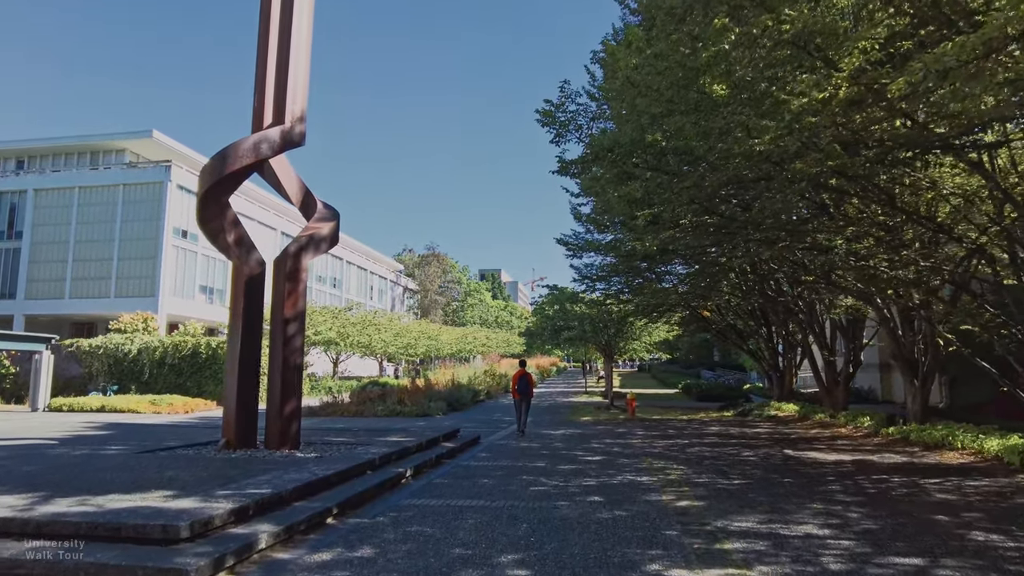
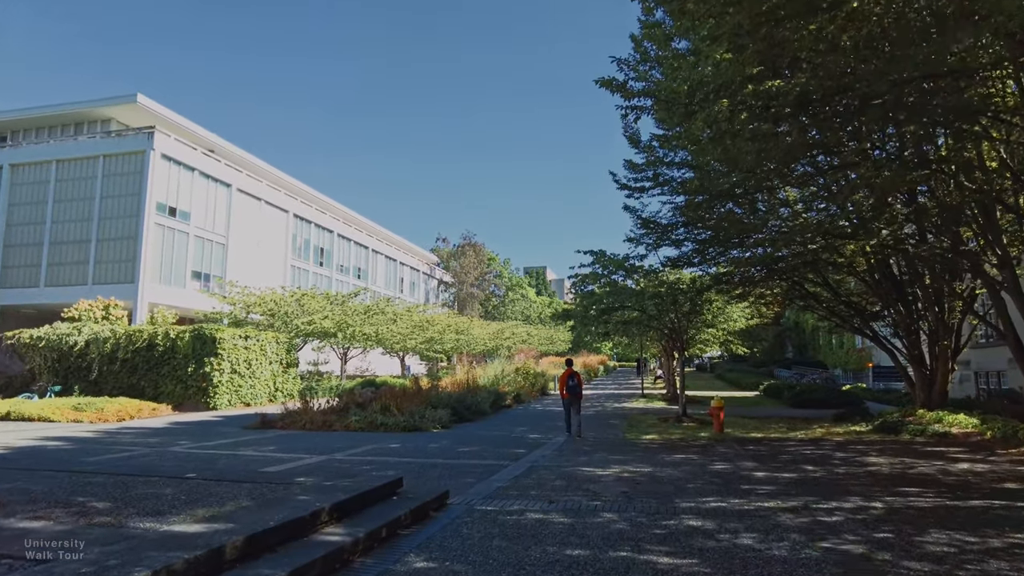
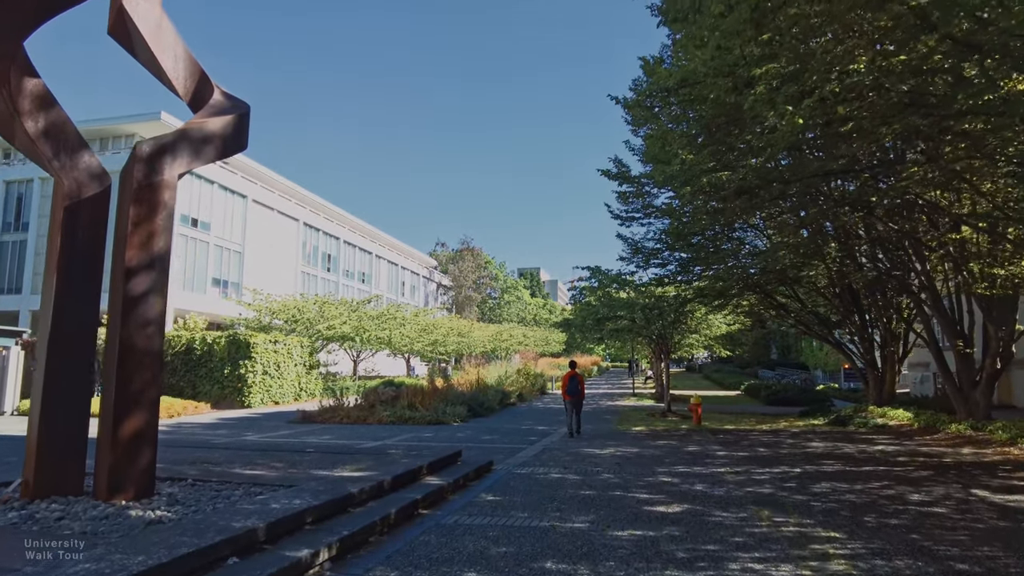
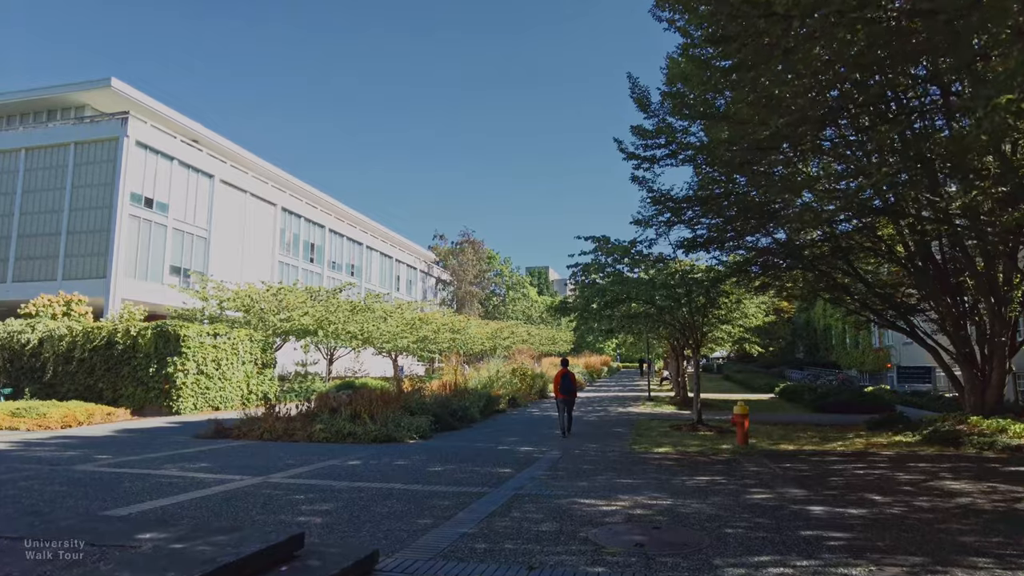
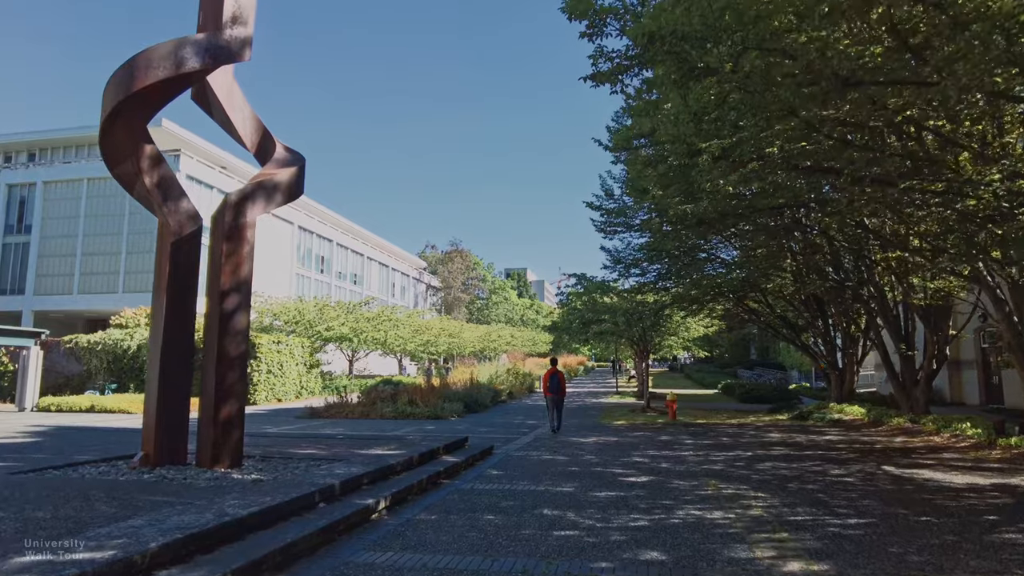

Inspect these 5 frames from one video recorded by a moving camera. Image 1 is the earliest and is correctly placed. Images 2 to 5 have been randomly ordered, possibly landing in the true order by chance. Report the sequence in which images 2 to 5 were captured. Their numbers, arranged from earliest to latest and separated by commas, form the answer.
5, 3, 2, 4
